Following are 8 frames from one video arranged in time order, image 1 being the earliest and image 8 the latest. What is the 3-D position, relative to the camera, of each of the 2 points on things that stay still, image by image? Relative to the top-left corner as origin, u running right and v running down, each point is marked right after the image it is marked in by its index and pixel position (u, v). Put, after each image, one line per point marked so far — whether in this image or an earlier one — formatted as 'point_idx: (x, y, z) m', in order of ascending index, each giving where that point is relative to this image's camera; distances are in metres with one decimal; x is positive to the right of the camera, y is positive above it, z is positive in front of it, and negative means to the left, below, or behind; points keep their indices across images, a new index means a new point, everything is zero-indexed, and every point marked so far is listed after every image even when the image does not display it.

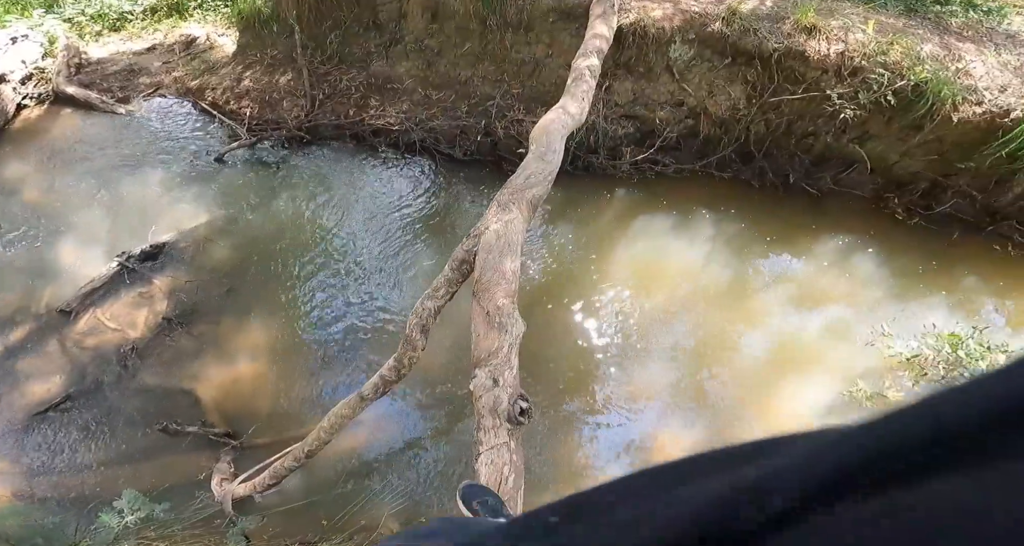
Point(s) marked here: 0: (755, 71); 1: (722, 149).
0: (+1.6, +1.3, +4.9) m
1: (+1.4, +0.8, +5.2) m
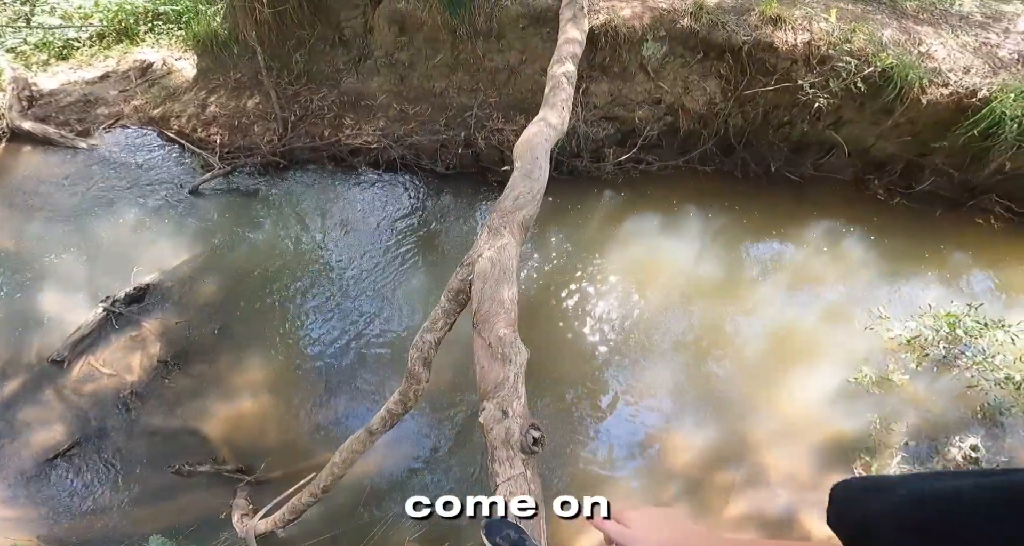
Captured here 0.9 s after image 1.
0: (+1.4, +1.3, +5.0) m
1: (+1.3, +0.9, +5.2) m
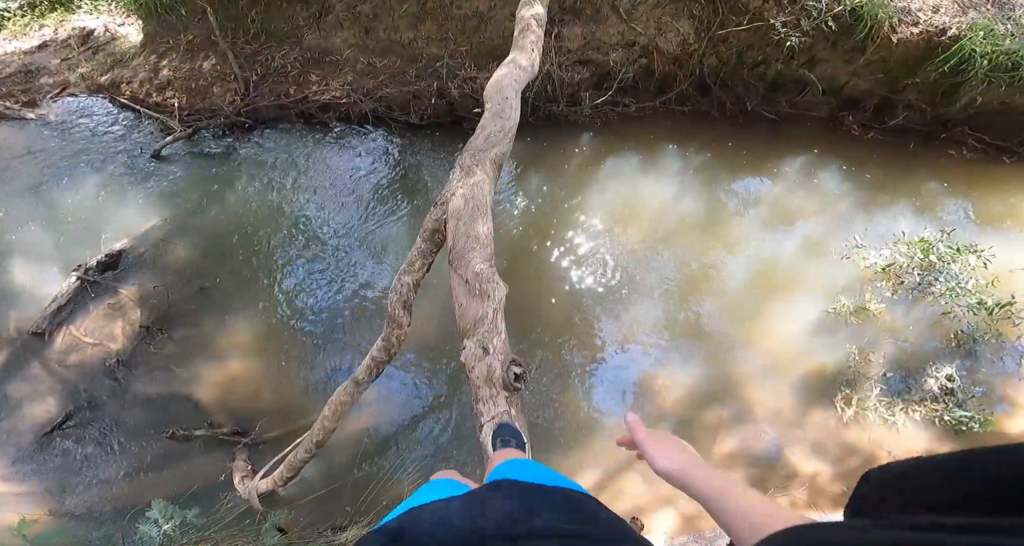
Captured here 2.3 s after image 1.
0: (+1.3, +1.7, +5.0) m
1: (+1.2, +1.3, +5.3) m
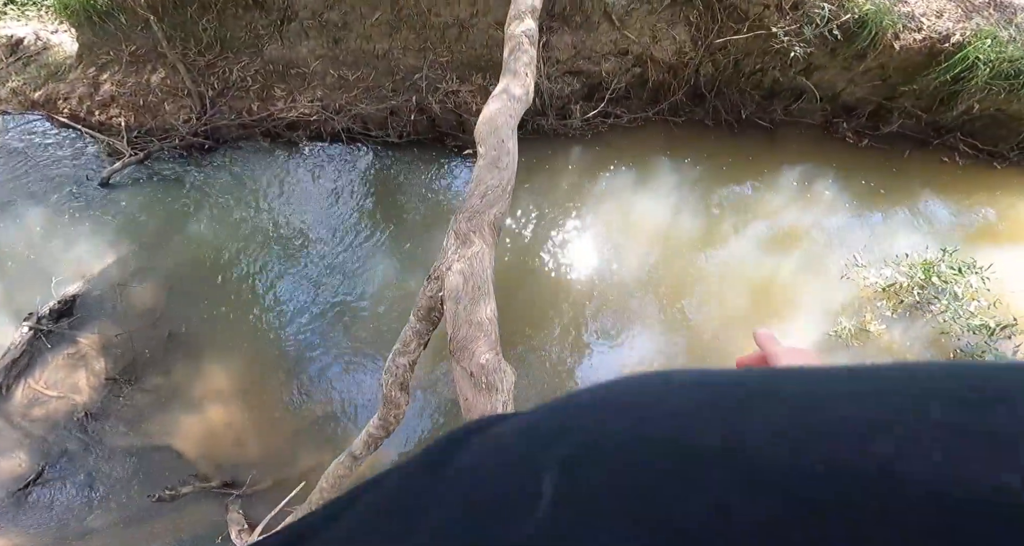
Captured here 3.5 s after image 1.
0: (+1.2, +1.6, +4.8) m
1: (+1.1, +1.2, +5.1) m
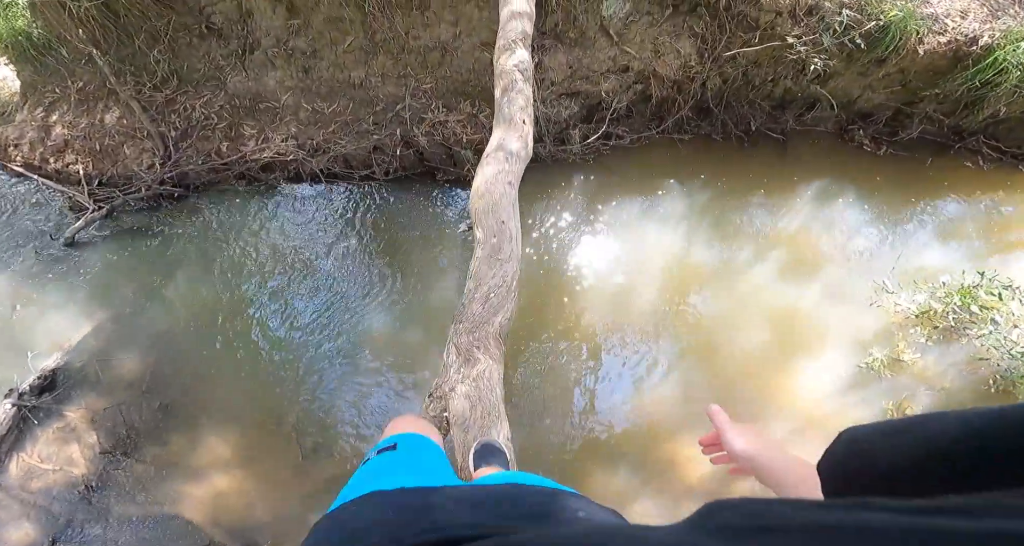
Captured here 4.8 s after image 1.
0: (+1.1, +1.4, +4.4) m
1: (+1.0, +1.0, +4.7) m
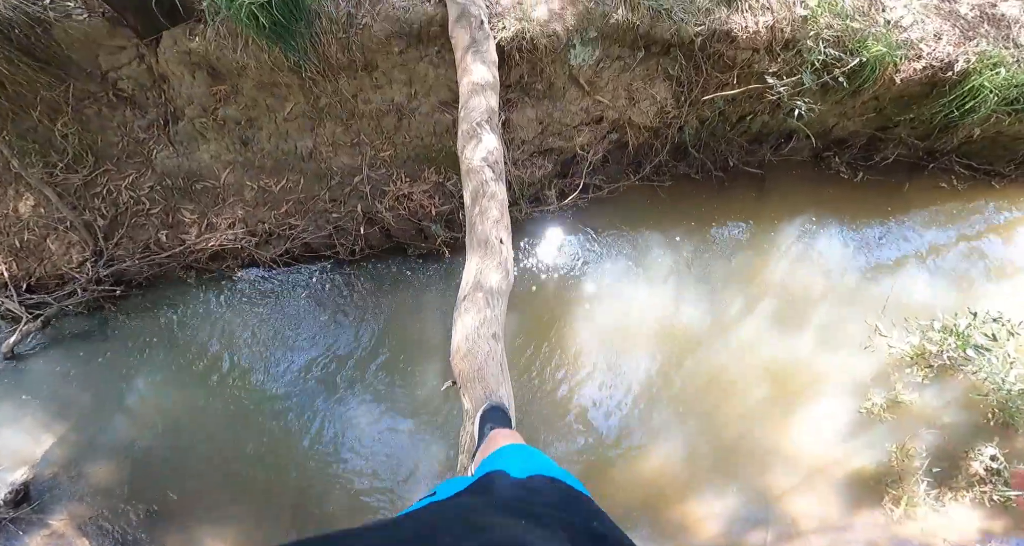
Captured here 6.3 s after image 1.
0: (+0.9, +1.1, +4.0) m
1: (+0.8, +0.7, +4.4) m
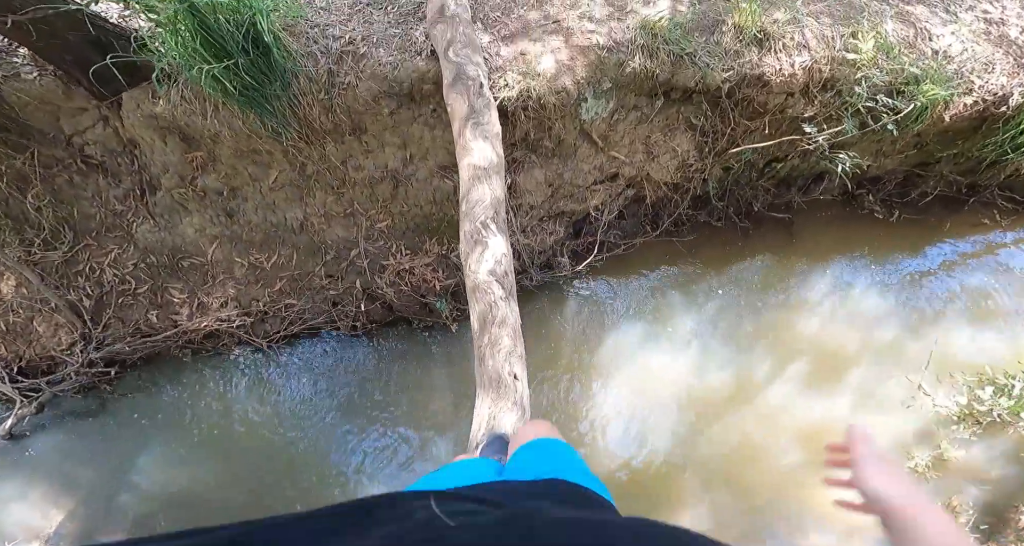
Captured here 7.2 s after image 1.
0: (+0.9, +0.7, +3.6) m
1: (+0.9, +0.4, +4.0) m
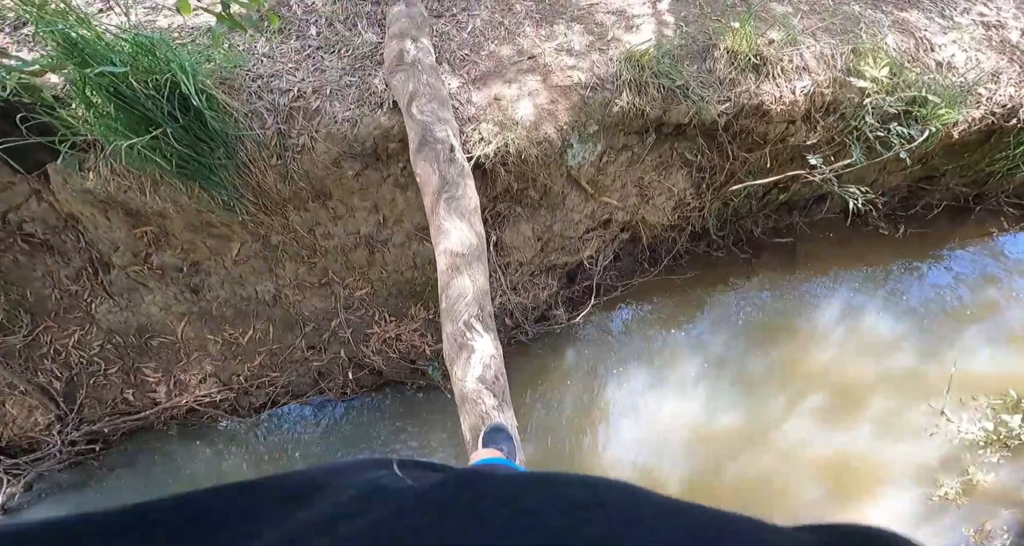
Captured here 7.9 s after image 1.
0: (+0.8, +0.4, +3.3) m
1: (+0.8, +0.2, +3.7) m
